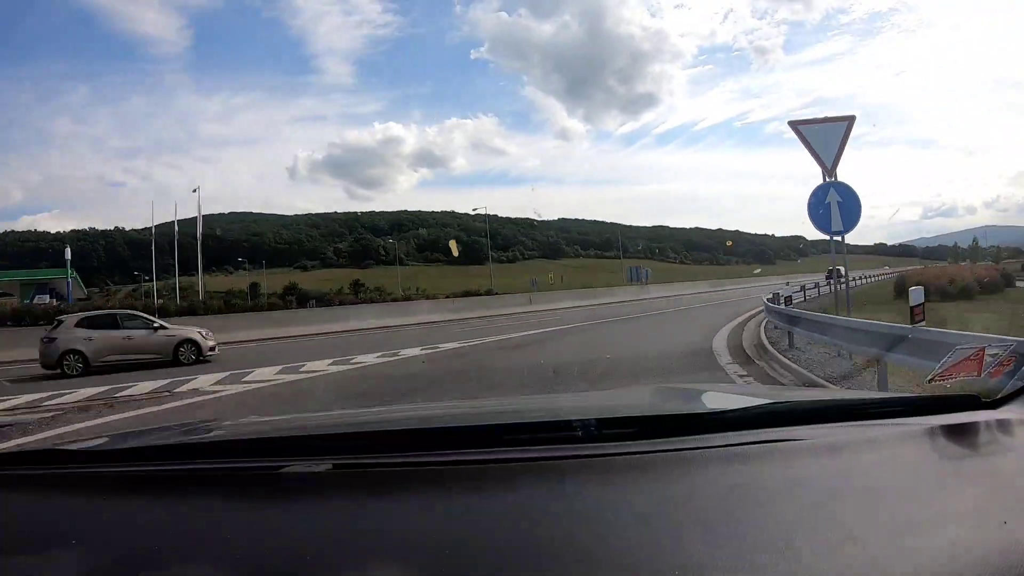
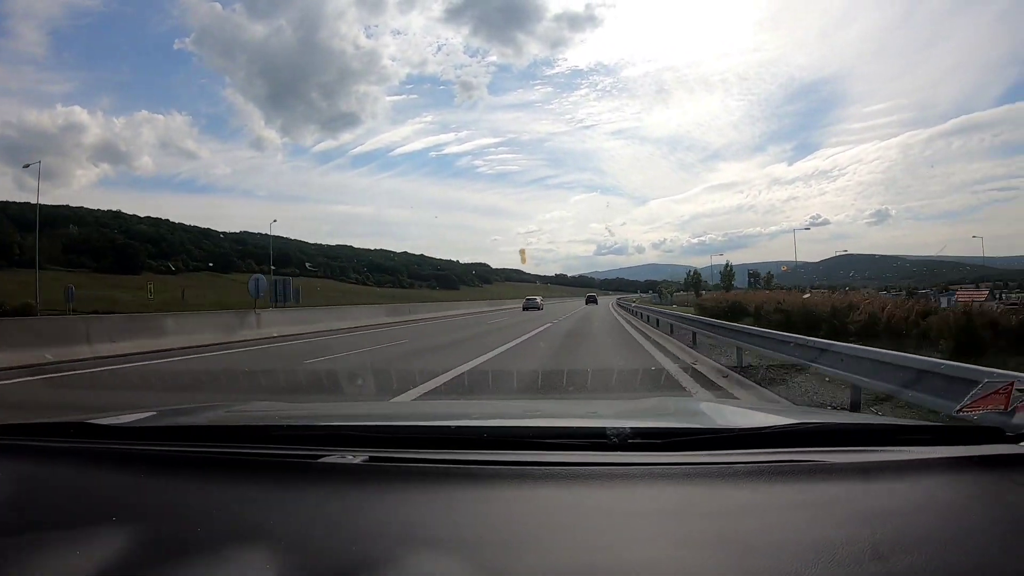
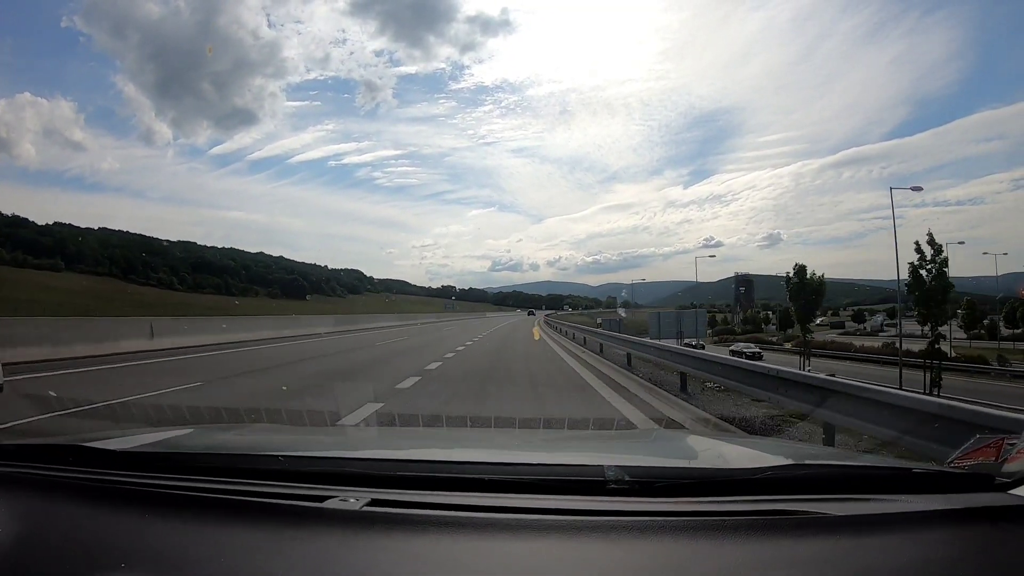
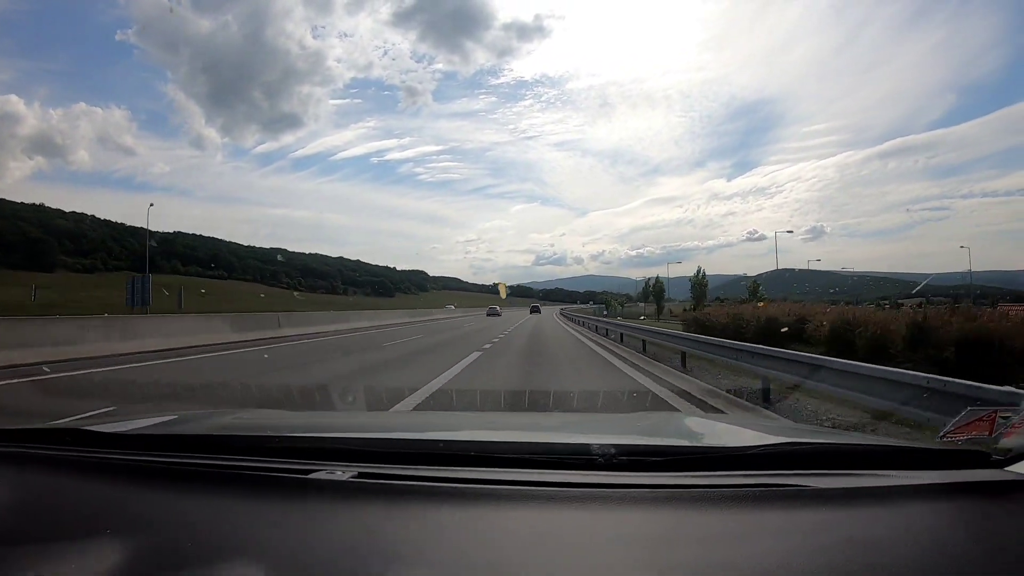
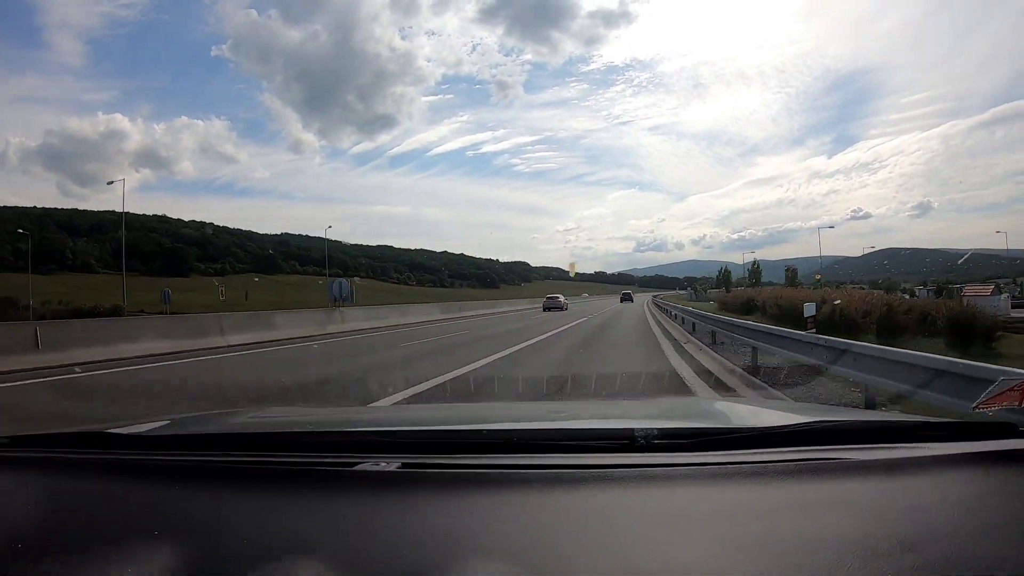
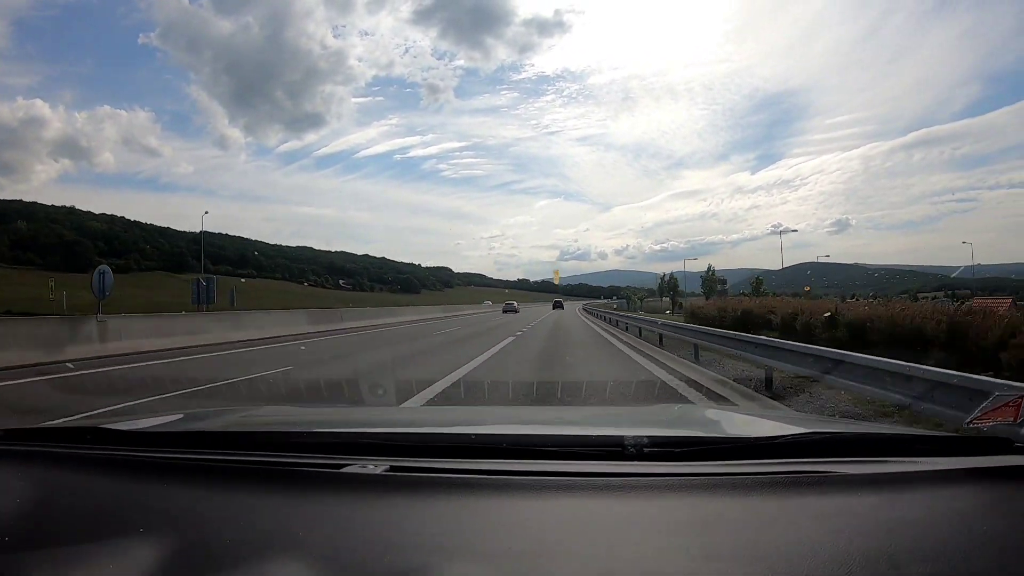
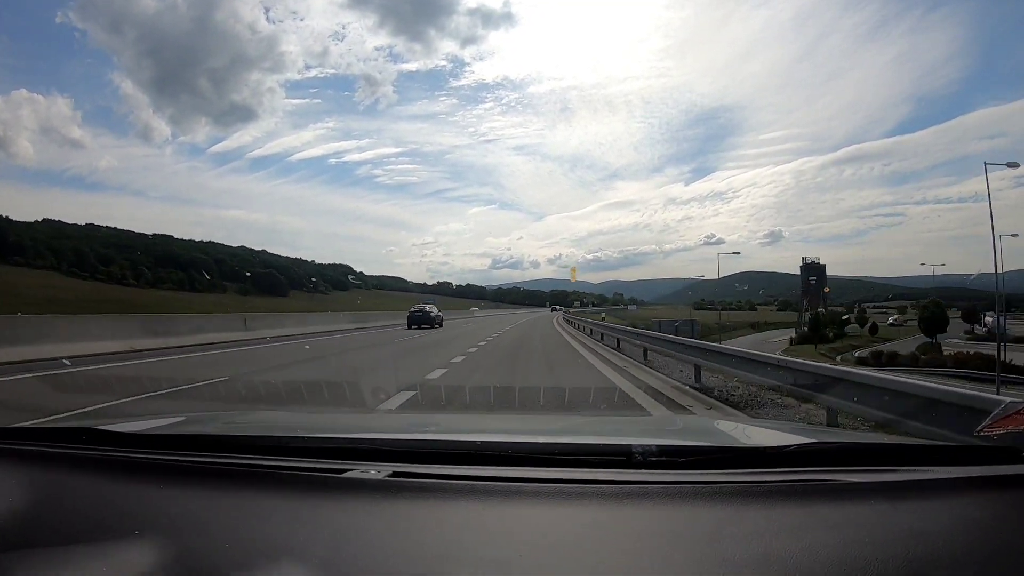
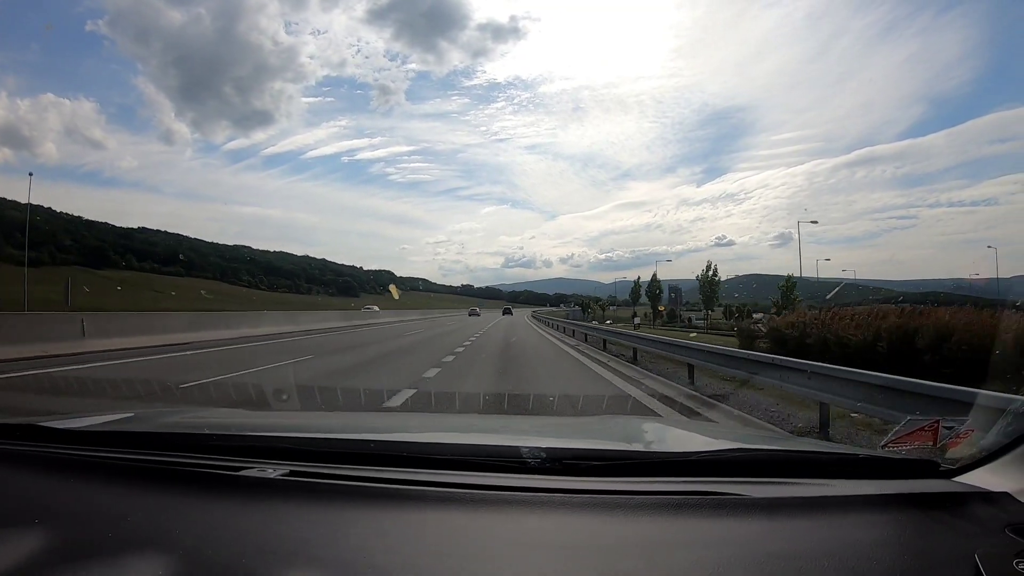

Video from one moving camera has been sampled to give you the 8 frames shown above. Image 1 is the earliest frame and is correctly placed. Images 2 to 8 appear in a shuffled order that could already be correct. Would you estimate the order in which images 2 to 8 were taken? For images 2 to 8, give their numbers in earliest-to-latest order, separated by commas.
5, 2, 6, 4, 8, 3, 7
